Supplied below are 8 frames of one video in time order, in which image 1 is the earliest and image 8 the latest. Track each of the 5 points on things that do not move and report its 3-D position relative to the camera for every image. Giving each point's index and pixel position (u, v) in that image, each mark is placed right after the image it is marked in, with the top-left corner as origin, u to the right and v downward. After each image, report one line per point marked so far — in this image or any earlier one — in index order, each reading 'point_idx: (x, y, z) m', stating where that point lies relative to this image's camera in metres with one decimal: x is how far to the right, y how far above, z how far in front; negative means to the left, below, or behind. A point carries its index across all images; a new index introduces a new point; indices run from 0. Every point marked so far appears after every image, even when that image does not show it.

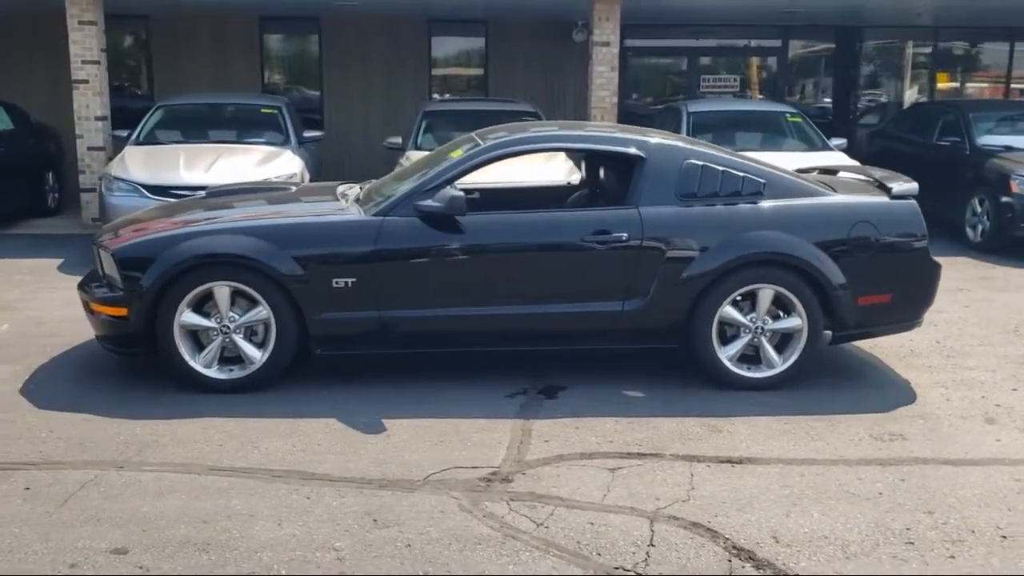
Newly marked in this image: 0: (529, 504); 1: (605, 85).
0: (+0.1, -1.0, +4.5) m
1: (+1.3, +2.9, +13.7) m
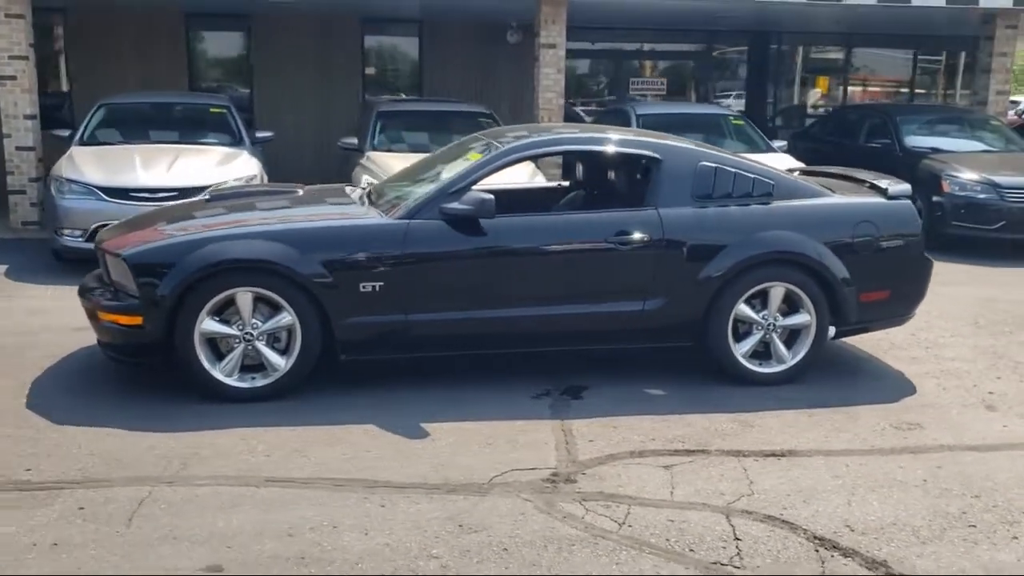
0: (+0.4, -1.0, +4.5) m
1: (+0.6, +2.9, +13.8) m
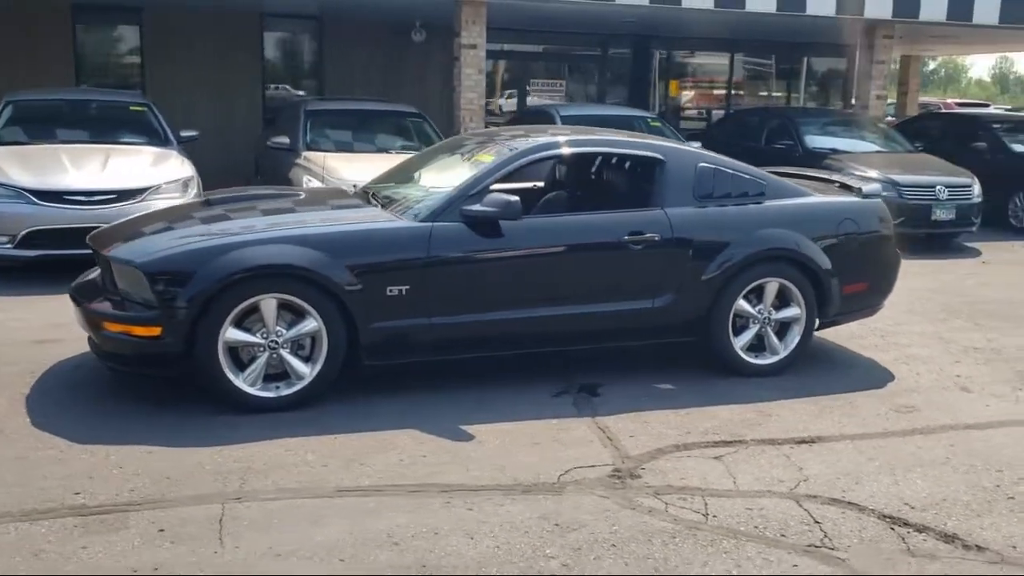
0: (+0.8, -1.0, +4.7) m
1: (-0.6, +2.9, +13.9) m
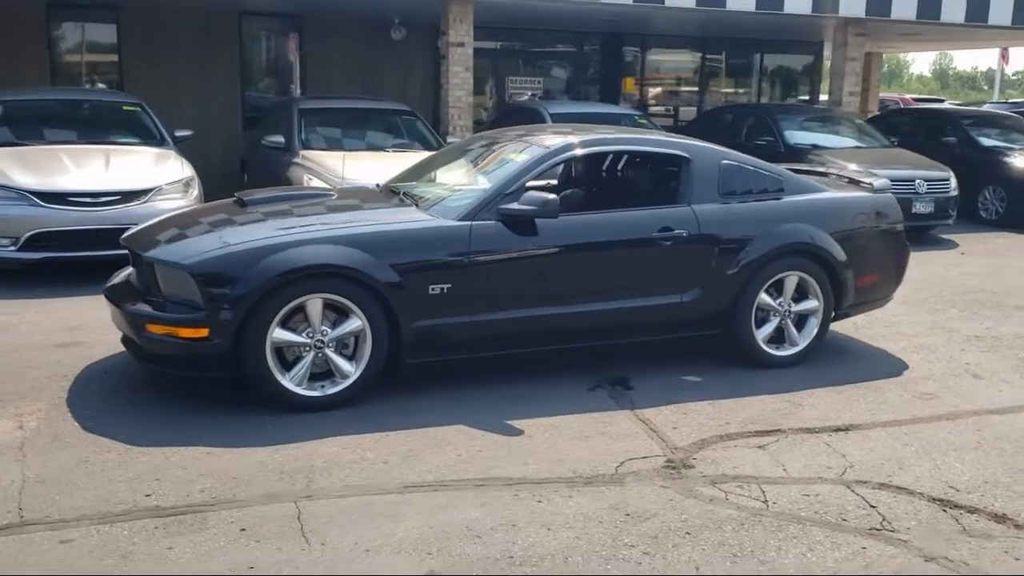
0: (+1.1, -1.0, +4.8) m
1: (-0.7, +3.0, +13.9) m
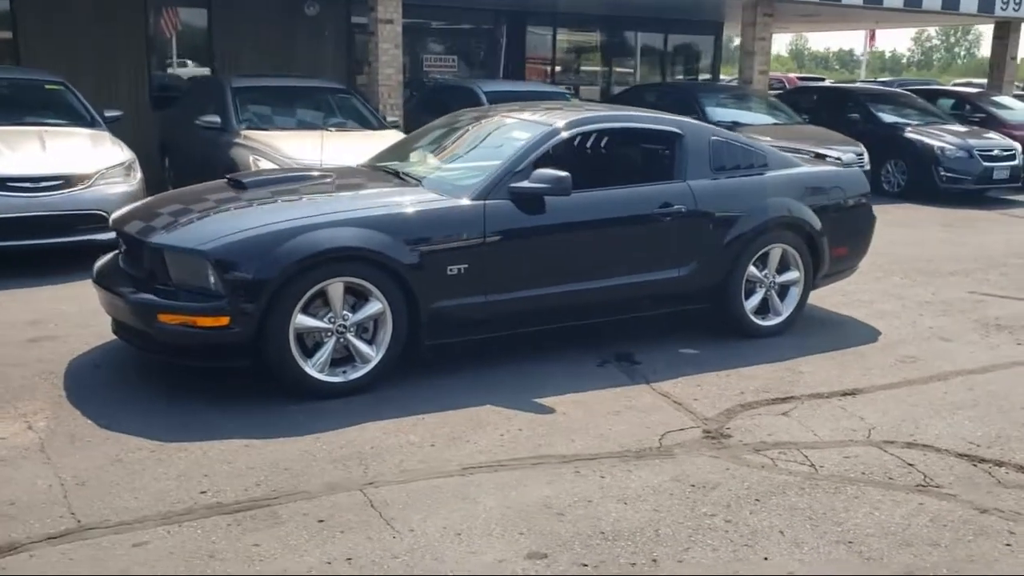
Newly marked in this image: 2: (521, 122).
0: (+1.4, -0.8, +5.0) m
1: (-1.7, +3.2, +13.7) m
2: (+0.1, +1.2, +6.7) m
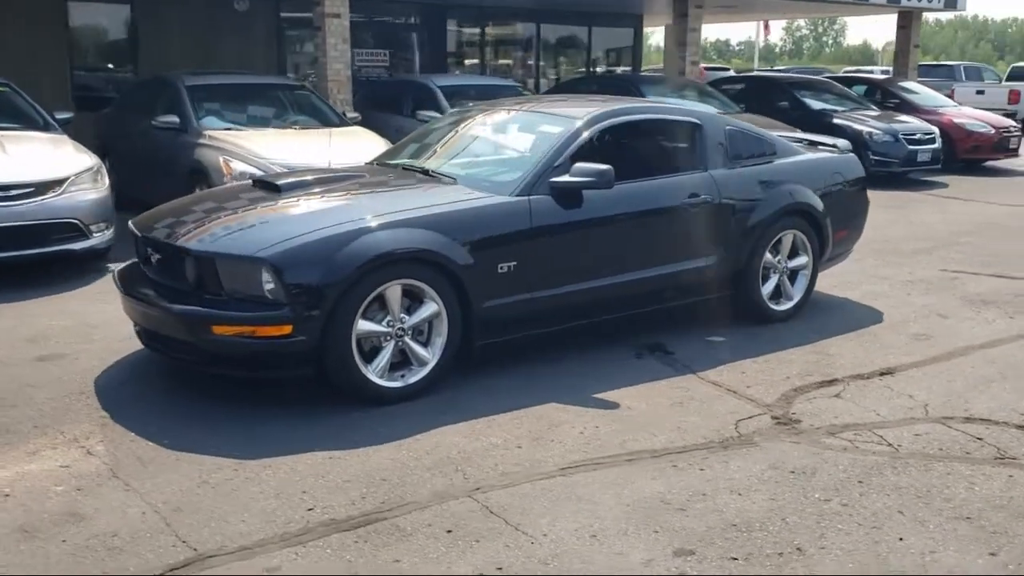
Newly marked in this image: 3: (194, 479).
0: (+1.8, -0.8, +5.1) m
1: (-2.4, +3.2, +13.4) m
2: (+0.2, +1.2, +6.6) m
3: (-1.4, -0.9, +4.3) m
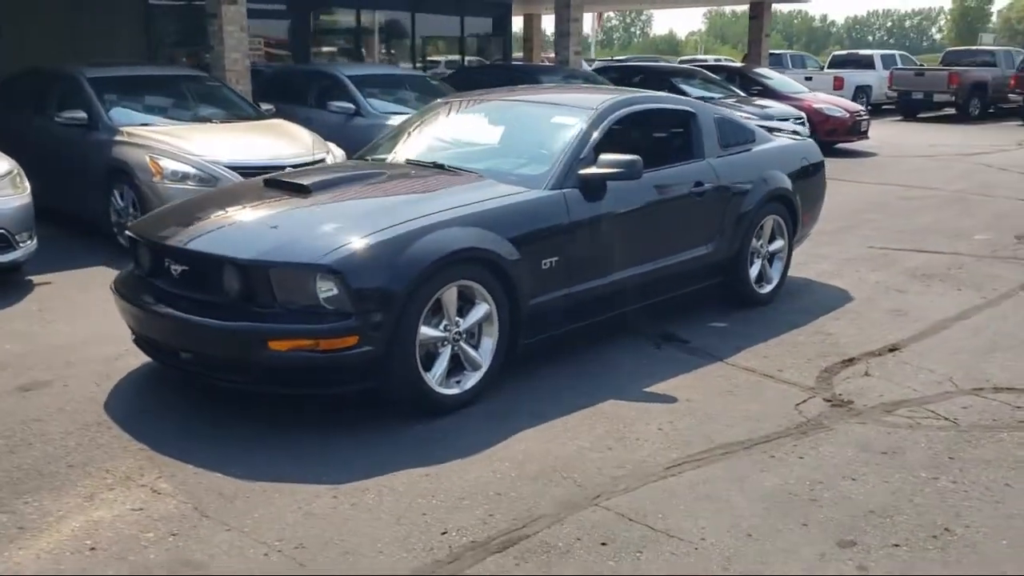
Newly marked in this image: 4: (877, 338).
0: (+2.2, -0.7, +5.2) m
1: (-3.6, +3.2, +12.6) m
2: (+0.2, +1.2, +6.4) m
3: (-0.9, -0.9, +3.9) m
4: (+2.5, -0.4, +6.6) m
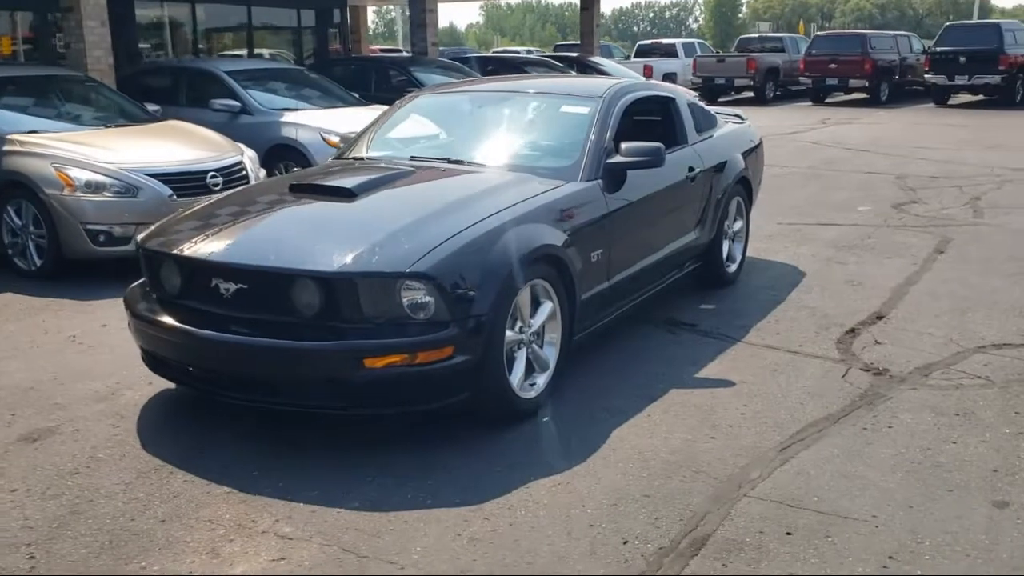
0: (+2.5, -0.5, +5.5) m
1: (-5.0, +2.9, +11.5) m
2: (+0.2, +1.3, +6.3) m
3: (-0.2, -0.9, +3.6) m
4: (+2.5, -0.2, +7.0) m
